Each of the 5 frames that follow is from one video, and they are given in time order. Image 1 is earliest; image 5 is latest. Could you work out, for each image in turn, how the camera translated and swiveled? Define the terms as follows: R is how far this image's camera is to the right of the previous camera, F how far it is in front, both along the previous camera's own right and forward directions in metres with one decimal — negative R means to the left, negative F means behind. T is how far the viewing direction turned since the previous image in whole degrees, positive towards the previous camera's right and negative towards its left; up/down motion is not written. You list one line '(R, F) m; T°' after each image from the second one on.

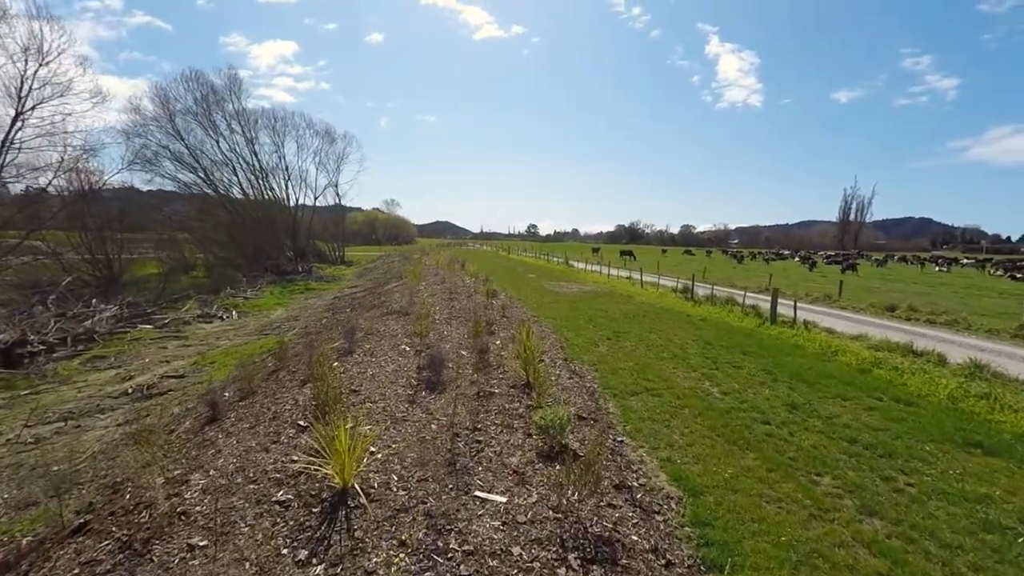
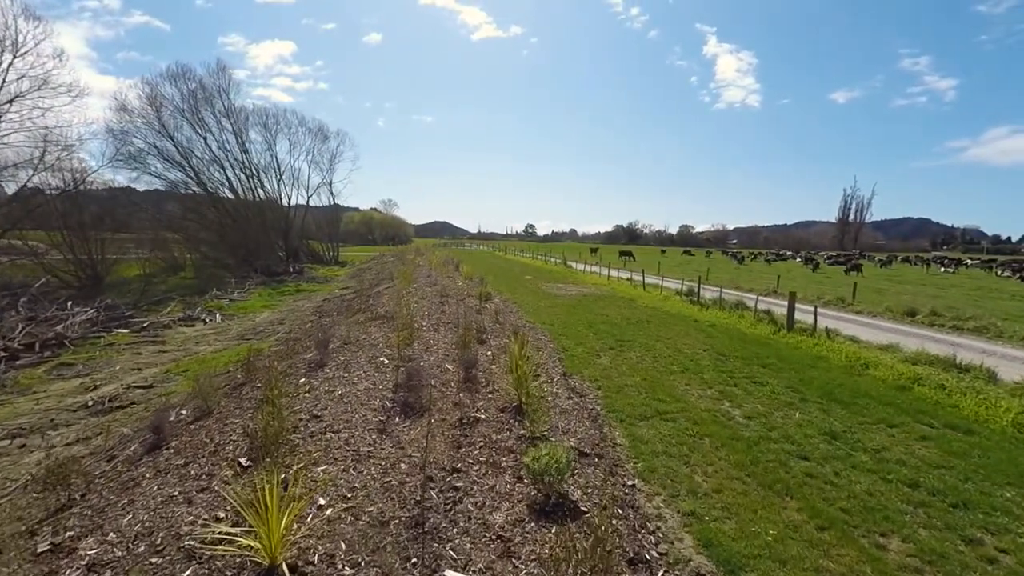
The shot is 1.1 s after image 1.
(+0.1, +1.1) m; 0°
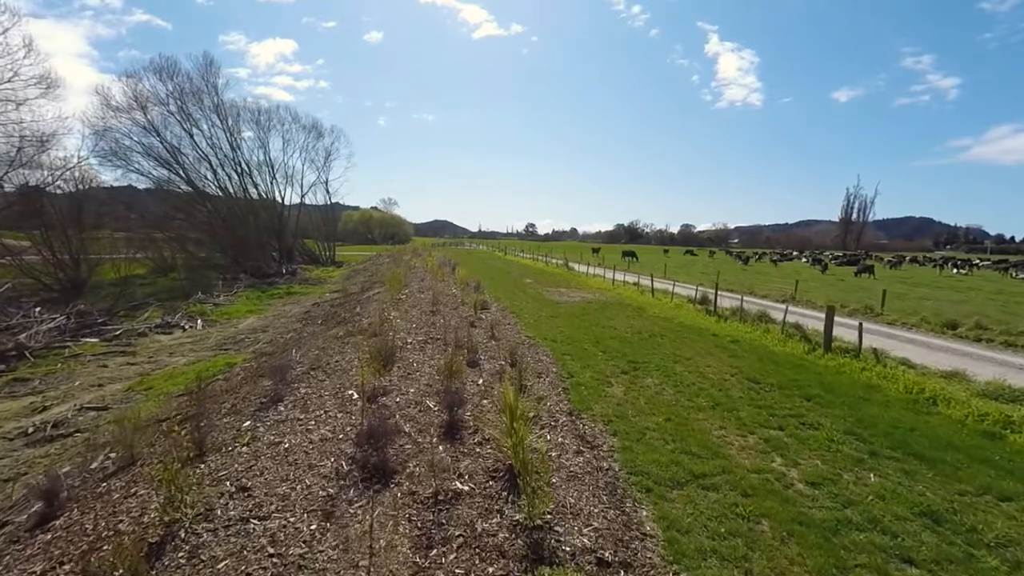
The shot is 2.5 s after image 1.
(+0.1, +1.6) m; 0°
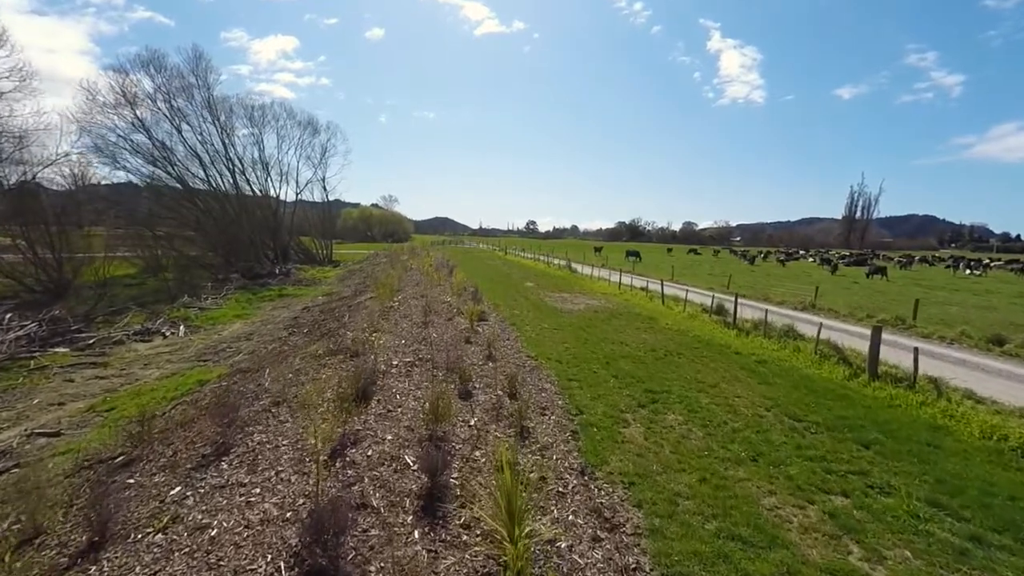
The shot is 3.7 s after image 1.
(0.0, +1.4) m; 0°
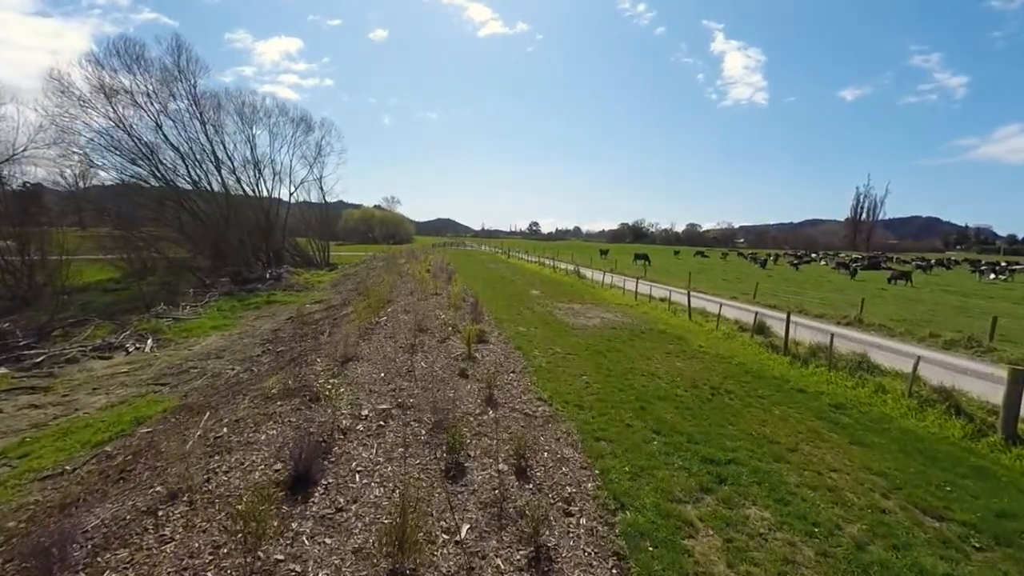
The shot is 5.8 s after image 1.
(-0.1, +2.5) m; 0°
